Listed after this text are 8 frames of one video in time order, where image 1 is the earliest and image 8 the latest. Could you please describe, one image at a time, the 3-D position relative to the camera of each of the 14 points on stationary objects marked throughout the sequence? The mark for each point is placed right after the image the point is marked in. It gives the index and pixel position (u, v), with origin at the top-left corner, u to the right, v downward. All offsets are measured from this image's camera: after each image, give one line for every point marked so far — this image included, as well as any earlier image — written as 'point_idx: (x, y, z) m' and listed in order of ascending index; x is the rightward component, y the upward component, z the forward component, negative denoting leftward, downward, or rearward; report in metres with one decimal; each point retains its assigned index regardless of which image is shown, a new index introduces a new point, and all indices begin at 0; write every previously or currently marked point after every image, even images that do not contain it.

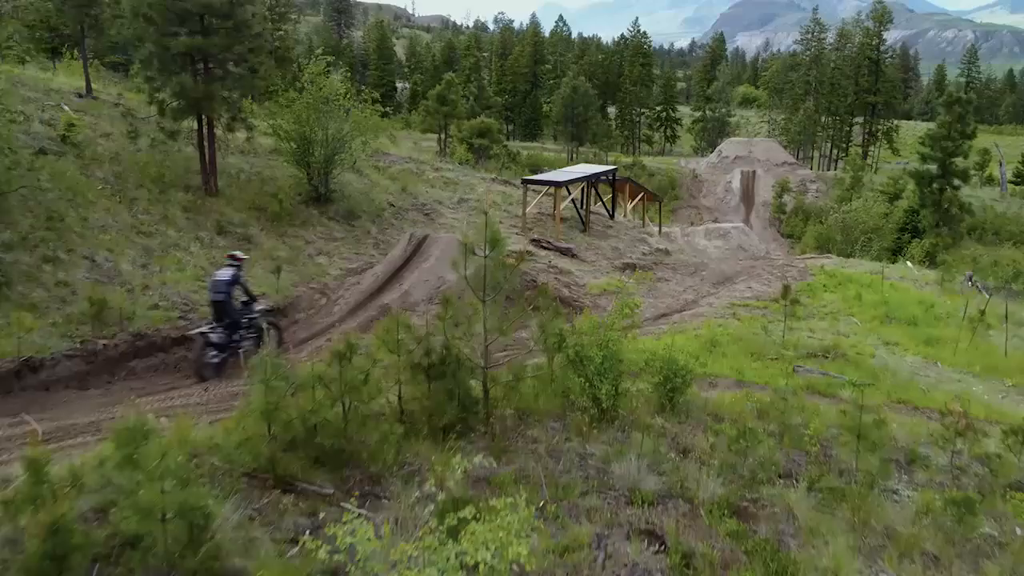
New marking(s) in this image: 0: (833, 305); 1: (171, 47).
0: (+4.3, -0.2, +12.9) m
1: (-4.2, +3.0, +11.9) m
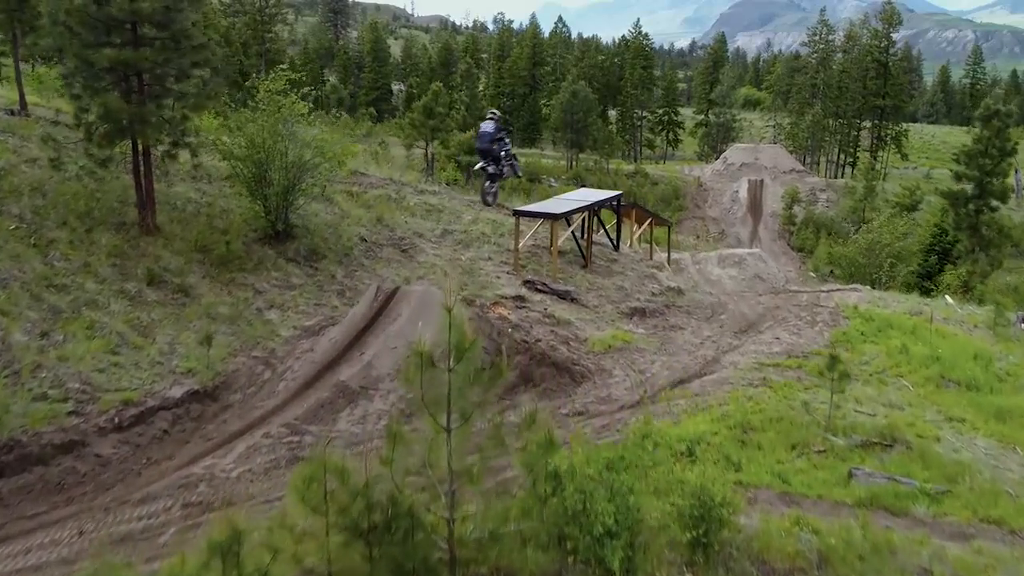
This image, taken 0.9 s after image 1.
0: (+4.1, -0.8, +11.0) m
1: (-4.3, +2.4, +10.1) m
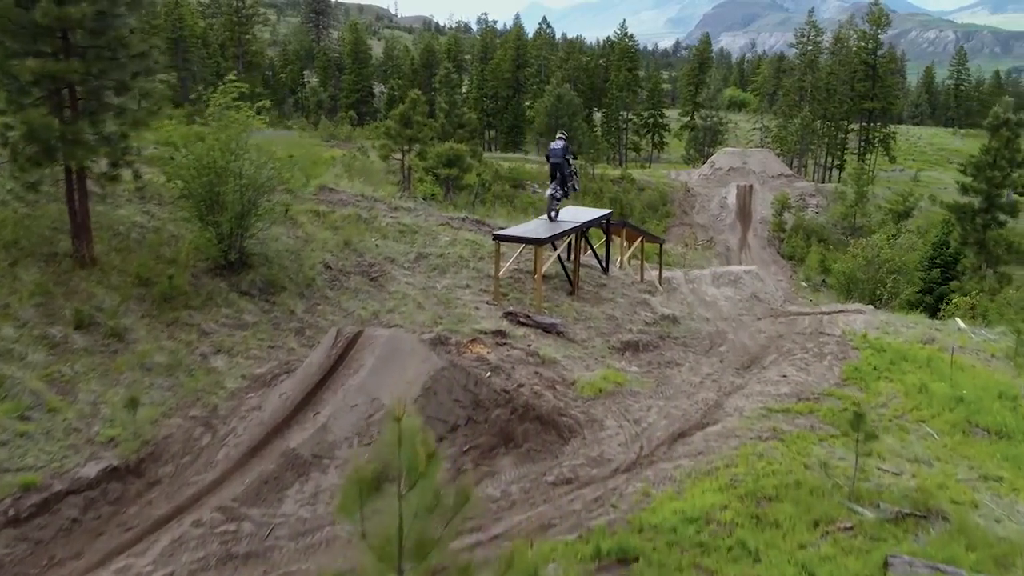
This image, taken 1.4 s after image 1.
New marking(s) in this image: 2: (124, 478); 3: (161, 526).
0: (+3.9, -1.2, +10.0) m
1: (-4.5, +2.0, +8.9) m
2: (-2.6, -1.3, +6.5) m
3: (-2.2, -1.5, +6.0) m
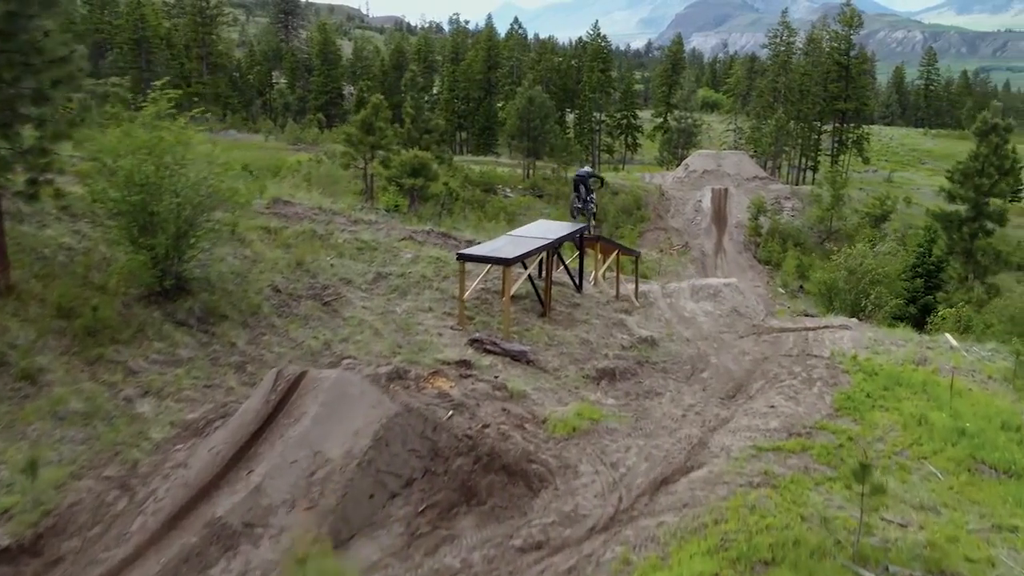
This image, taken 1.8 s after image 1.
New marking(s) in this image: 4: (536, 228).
0: (+3.6, -1.4, +9.2) m
1: (-4.9, +1.7, +7.9) m
2: (-2.8, -1.5, +5.5) m
3: (-2.4, -1.8, +5.1) m
4: (+0.3, +0.8, +12.3) m
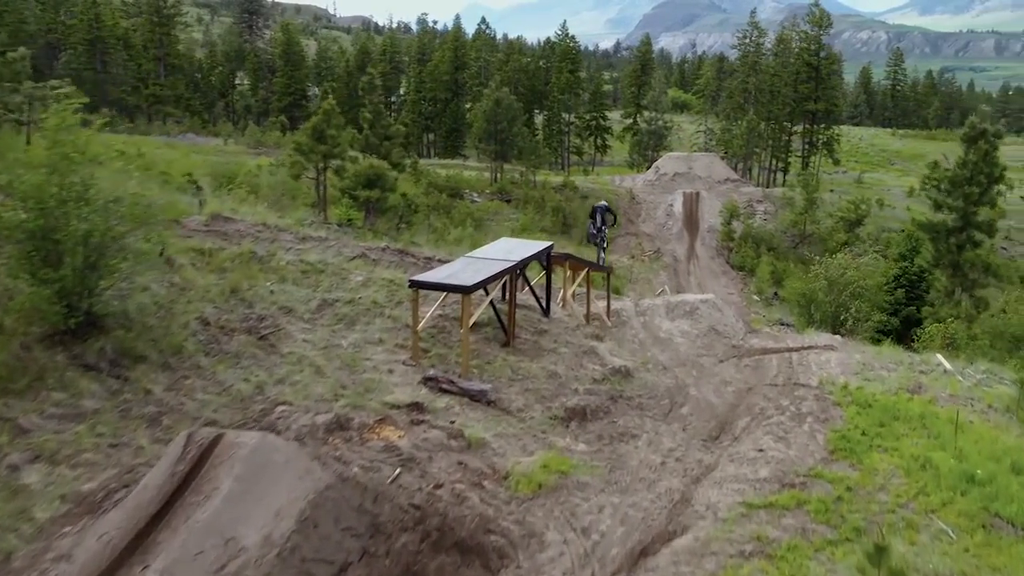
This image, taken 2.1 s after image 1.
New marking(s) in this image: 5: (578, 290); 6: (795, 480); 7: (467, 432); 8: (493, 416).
0: (+3.2, -1.7, +8.3) m
1: (-5.2, +1.4, +6.7) m
2: (-3.1, -1.8, +4.4) m
3: (-2.6, -2.1, +4.0) m
4: (-0.2, +0.5, +11.3) m
5: (+1.1, -0.1, +15.6) m
6: (+2.4, -1.6, +8.2) m
7: (-0.4, -1.2, +8.3) m
8: (-0.2, -1.2, +8.8) m
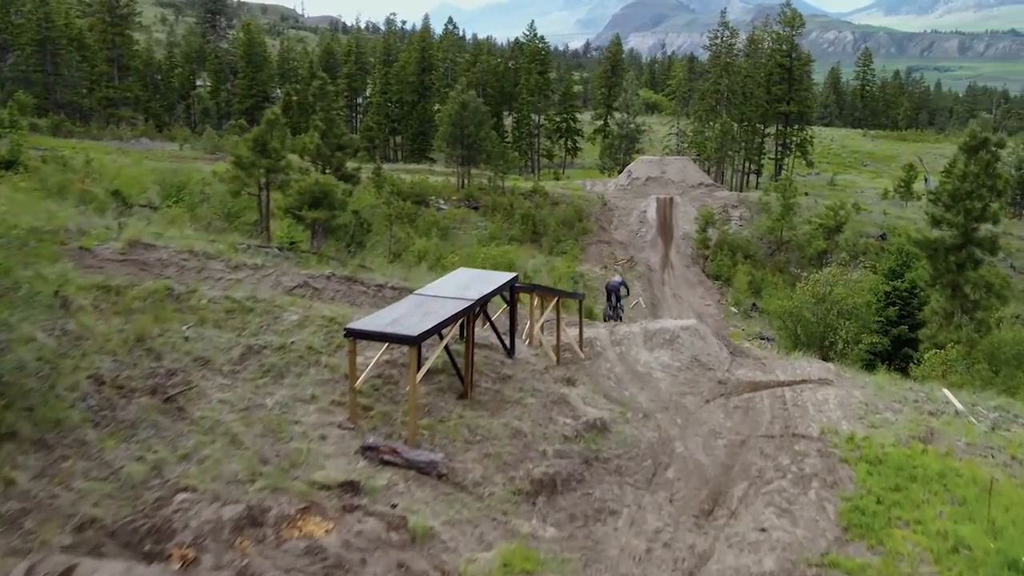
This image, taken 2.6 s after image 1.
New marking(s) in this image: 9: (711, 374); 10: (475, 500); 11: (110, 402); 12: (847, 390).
0: (+2.9, -2.1, +6.9) m
1: (-5.5, +0.9, +5.1) m
2: (-3.3, -2.3, +2.8) m
3: (-2.8, -2.5, +2.4) m
4: (-0.6, +0.1, +9.8) m
5: (+0.5, -0.4, +14.2) m
6: (+2.1, -2.0, +6.8) m
7: (-0.7, -1.6, +6.8) m
8: (-0.5, -1.6, +7.3) m
9: (+2.7, -1.1, +13.1) m
10: (-0.3, -1.6, +7.4) m
11: (-3.1, -0.9, +7.6) m
12: (+4.2, -1.3, +12.2) m
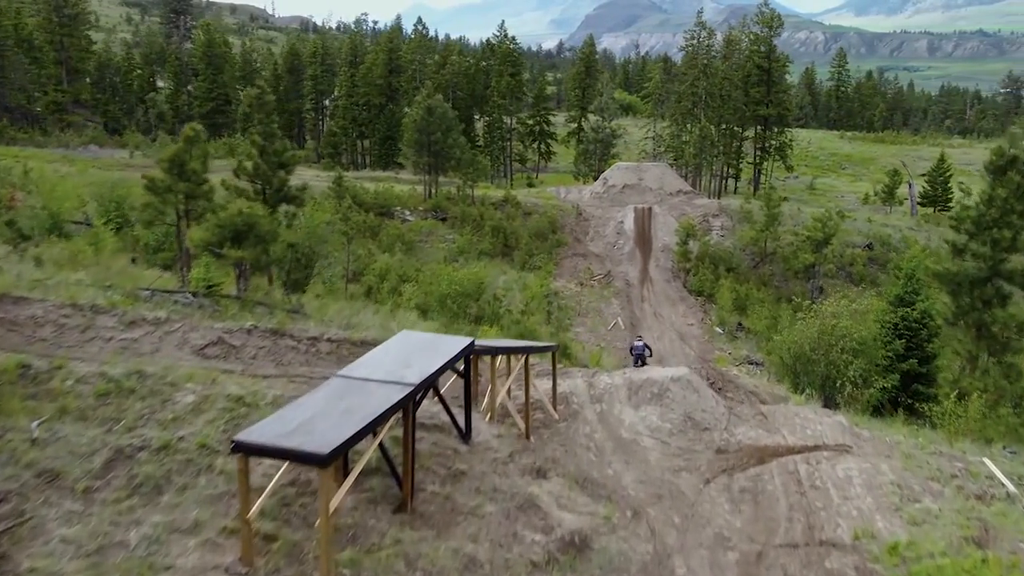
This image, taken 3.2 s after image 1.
0: (+2.6, -2.6, +4.9) m
1: (-5.7, +0.3, +2.9) m
2: (-3.4, -2.9, +0.7) m
3: (-3.0, -3.1, +0.3) m
4: (-1.0, -0.5, +7.7) m
5: (0.0, -1.0, +12.1) m
6: (+1.8, -2.6, +4.8) m
7: (-1.0, -2.2, +4.7) m
8: (-0.8, -2.1, +5.3) m
9: (+2.2, -1.7, +11.1) m
10: (-0.6, -2.2, +5.3) m
11: (-3.4, -1.5, +5.4) m
12: (+3.8, -1.8, +10.2) m
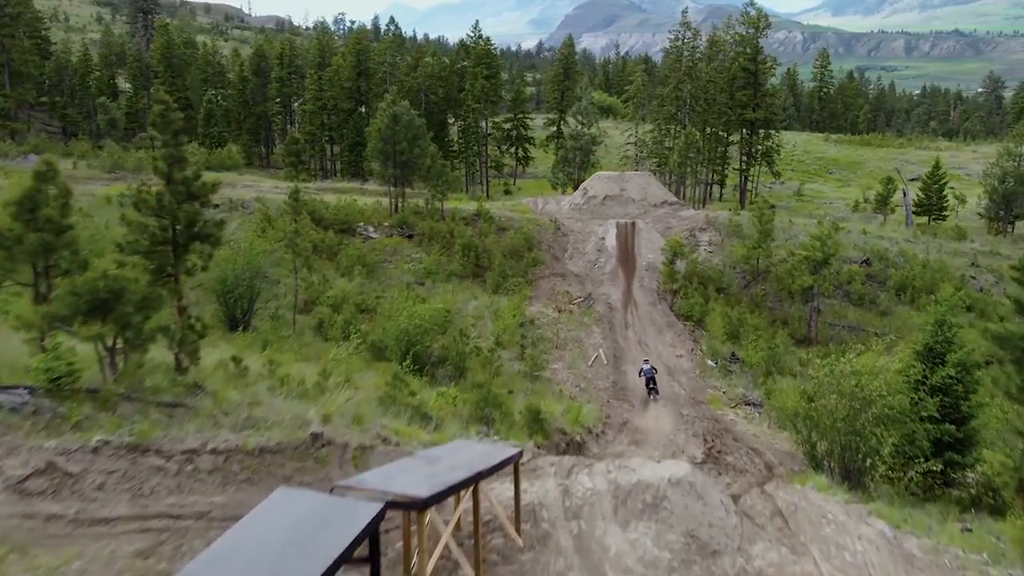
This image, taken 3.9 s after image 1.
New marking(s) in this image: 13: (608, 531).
0: (+2.3, -3.4, +2.2) m
1: (-6.0, -0.5, +0.1) m
2: (-3.7, -3.6, -2.1) m
3: (-3.2, -3.9, -2.5) m
4: (-1.4, -1.3, +5.0) m
5: (-0.4, -1.8, +9.4) m
6: (+1.5, -3.3, +2.1) m
7: (-1.3, -3.0, +2.0) m
8: (-1.1, -2.9, +2.5) m
9: (+1.8, -2.4, +8.4) m
10: (-0.9, -3.0, +2.6) m
11: (-3.8, -2.2, +2.6) m
12: (+3.3, -2.6, +7.5) m
13: (+0.9, -2.2, +8.9) m
